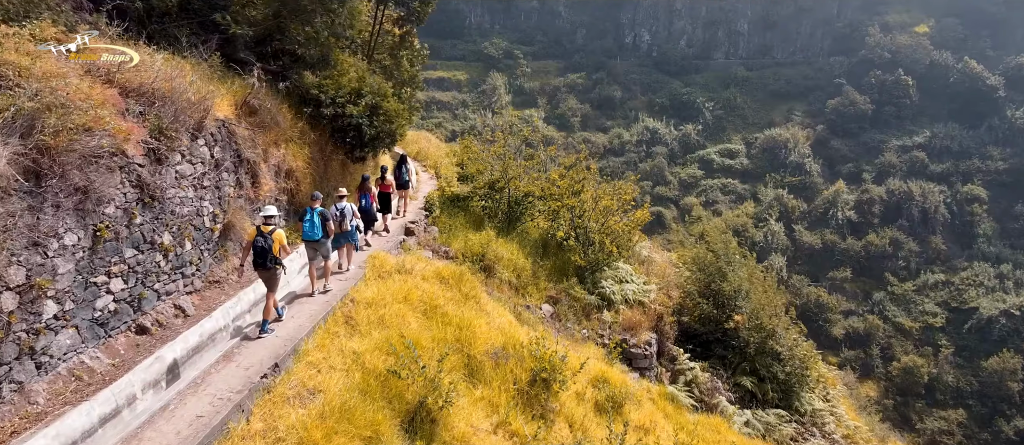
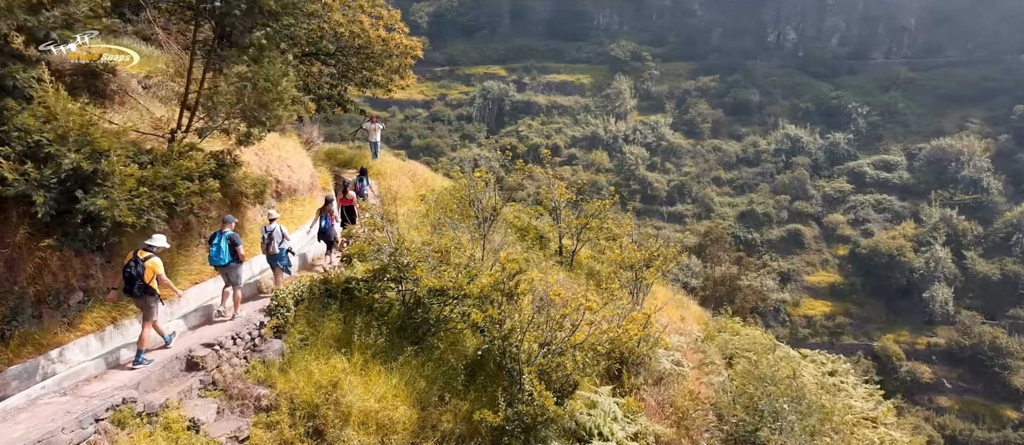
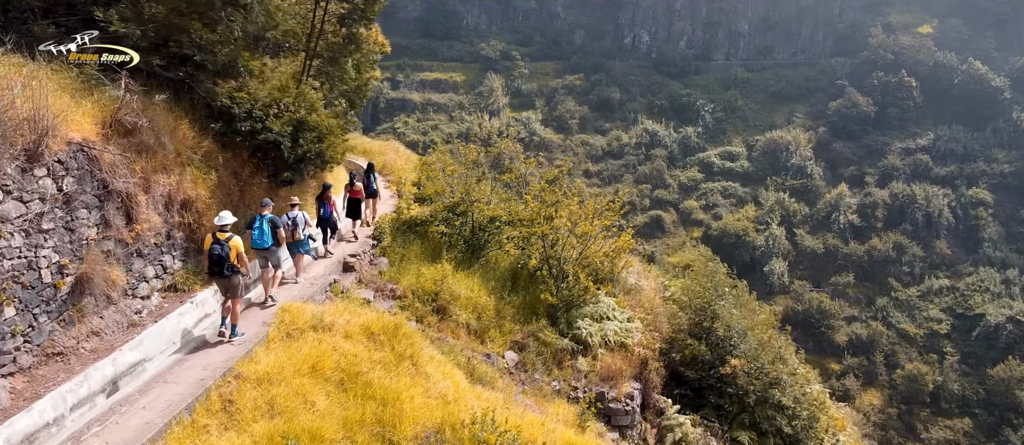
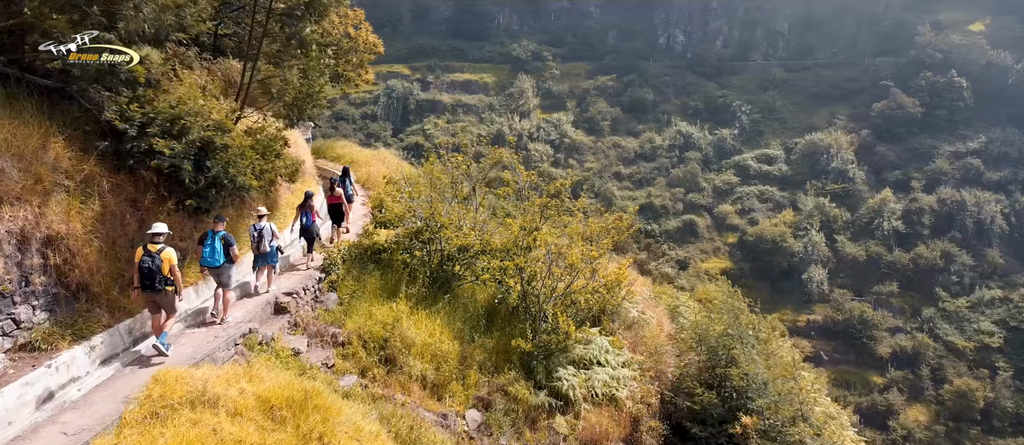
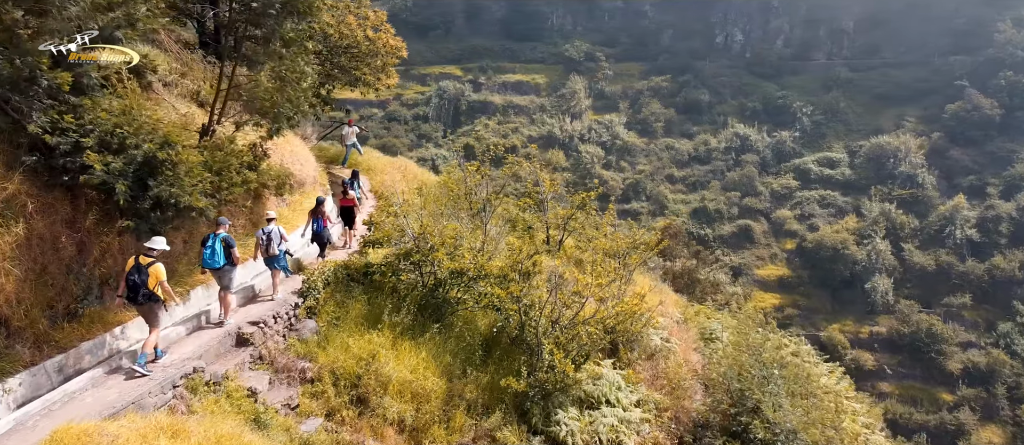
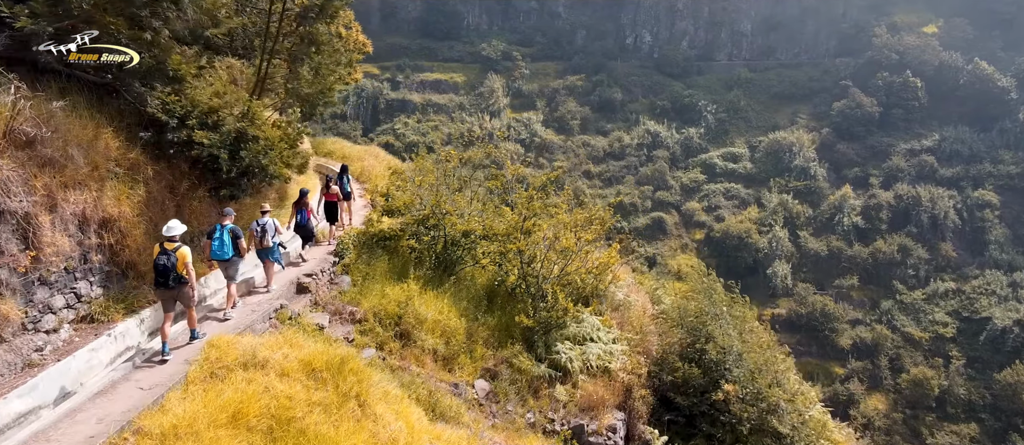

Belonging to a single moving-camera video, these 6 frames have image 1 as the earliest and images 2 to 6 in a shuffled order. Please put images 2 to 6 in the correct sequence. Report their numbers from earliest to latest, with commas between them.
3, 6, 4, 5, 2
